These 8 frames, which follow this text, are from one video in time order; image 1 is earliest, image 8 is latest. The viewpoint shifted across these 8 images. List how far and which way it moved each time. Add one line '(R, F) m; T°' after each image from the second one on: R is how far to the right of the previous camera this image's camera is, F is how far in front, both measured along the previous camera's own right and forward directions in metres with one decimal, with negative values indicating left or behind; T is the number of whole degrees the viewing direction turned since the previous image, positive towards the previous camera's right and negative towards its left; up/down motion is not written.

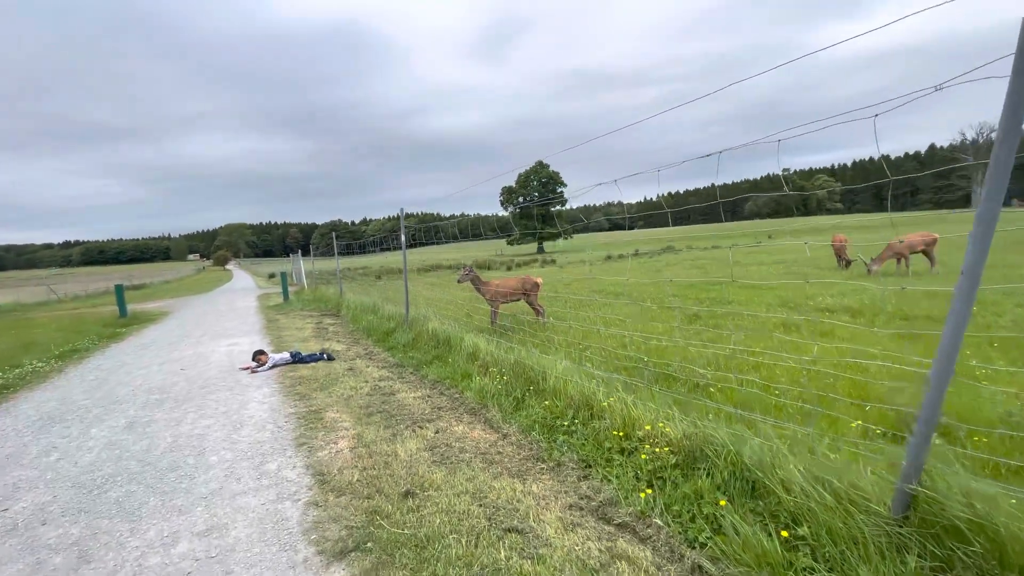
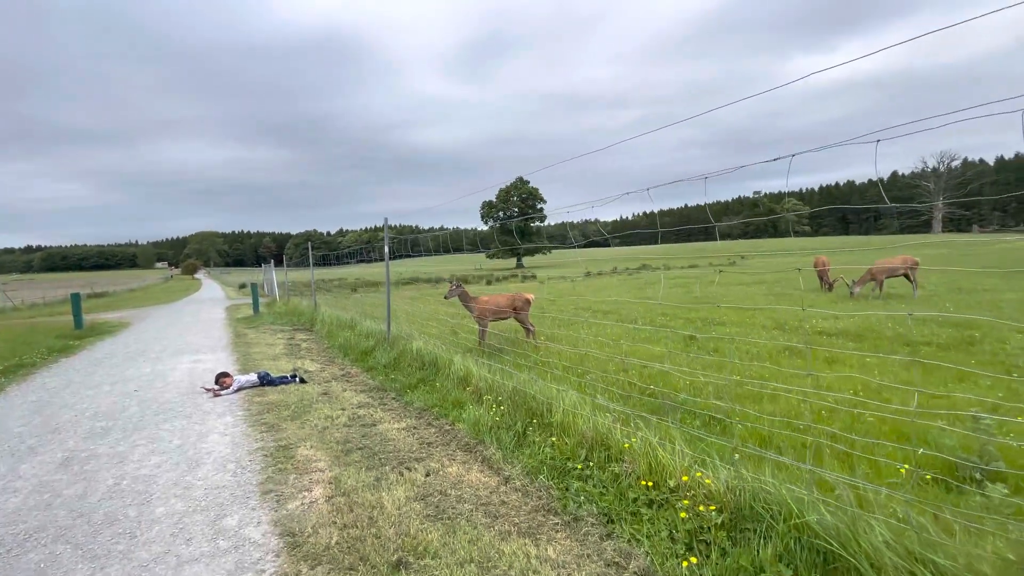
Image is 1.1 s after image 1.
(-0.2, +0.5) m; +3°
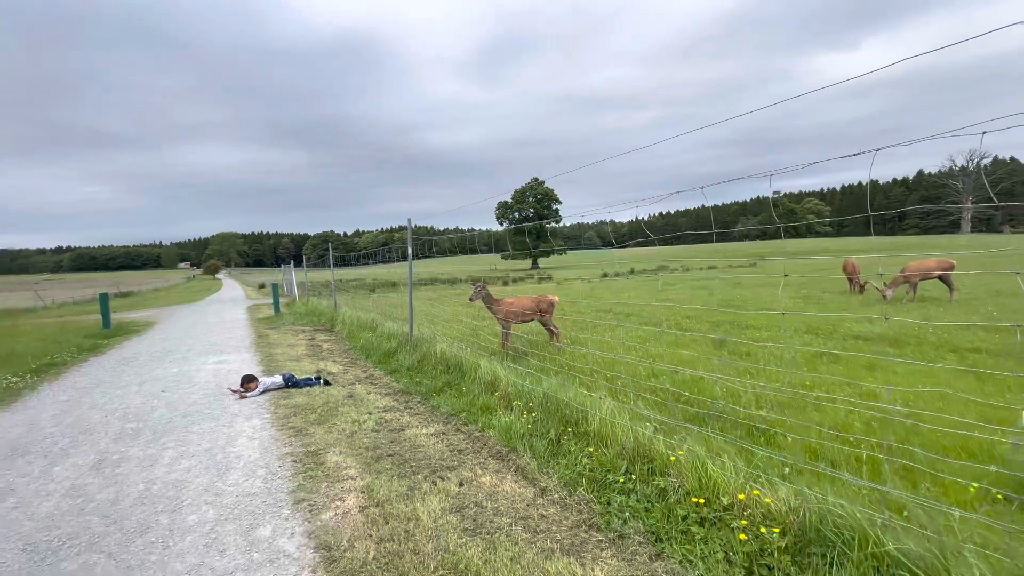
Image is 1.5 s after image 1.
(-0.2, +0.1) m; -2°
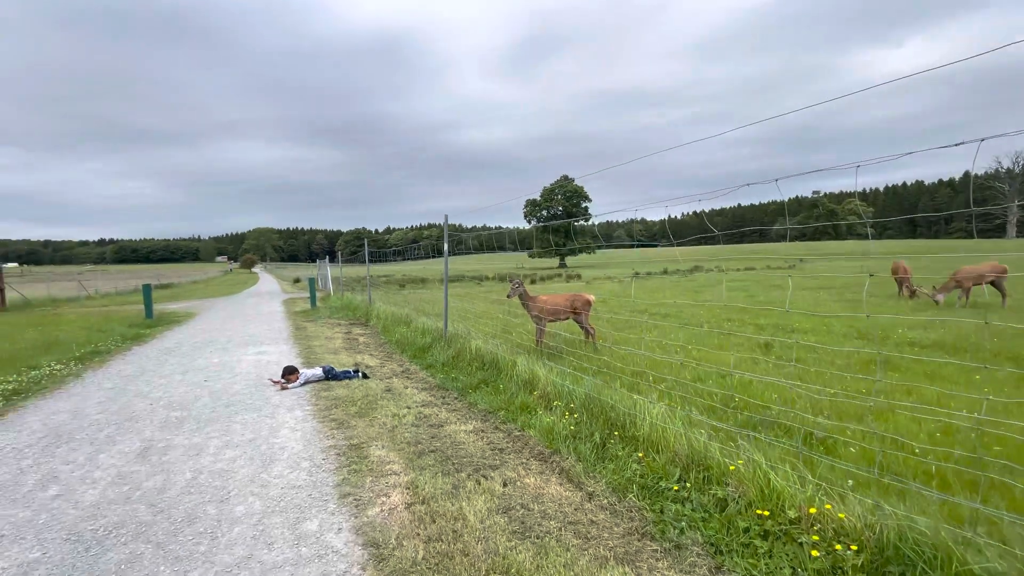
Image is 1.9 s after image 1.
(-0.2, +0.1) m; -3°
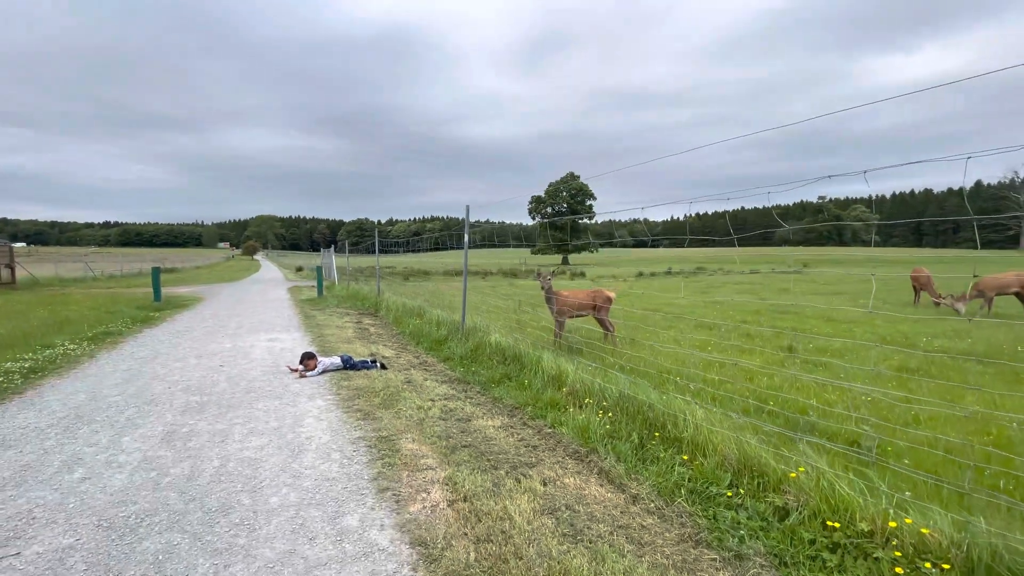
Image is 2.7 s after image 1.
(-0.3, +0.1) m; 0°
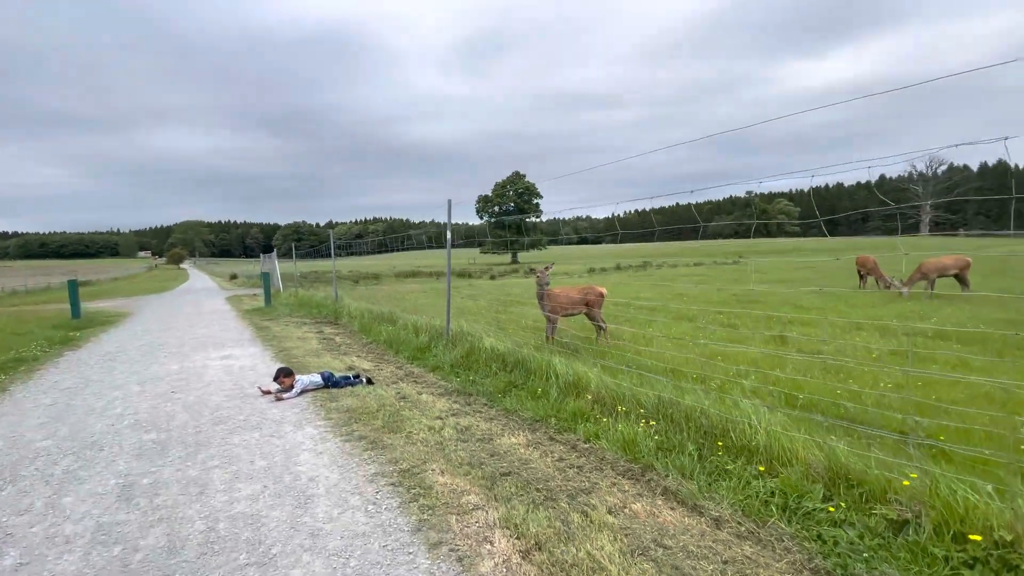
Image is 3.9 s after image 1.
(-0.7, +0.6) m; +6°
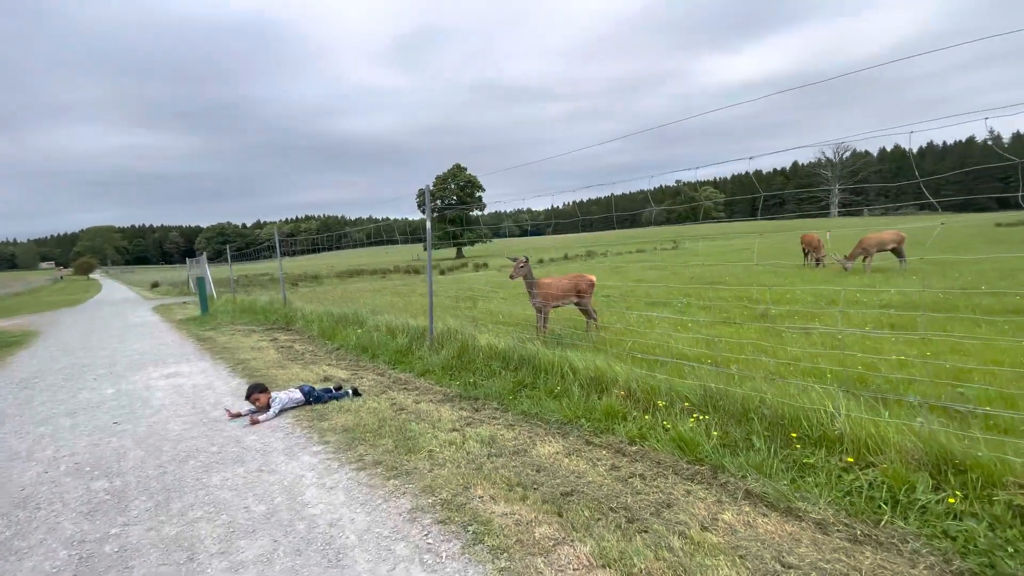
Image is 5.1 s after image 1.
(-0.7, +0.6) m; +7°
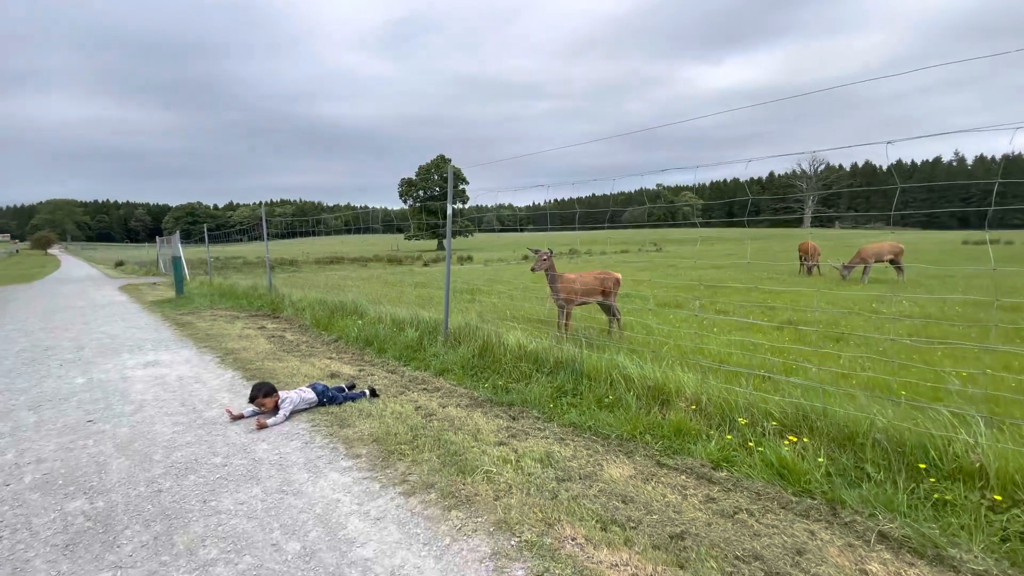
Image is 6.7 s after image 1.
(-0.7, +0.6) m; +3°
